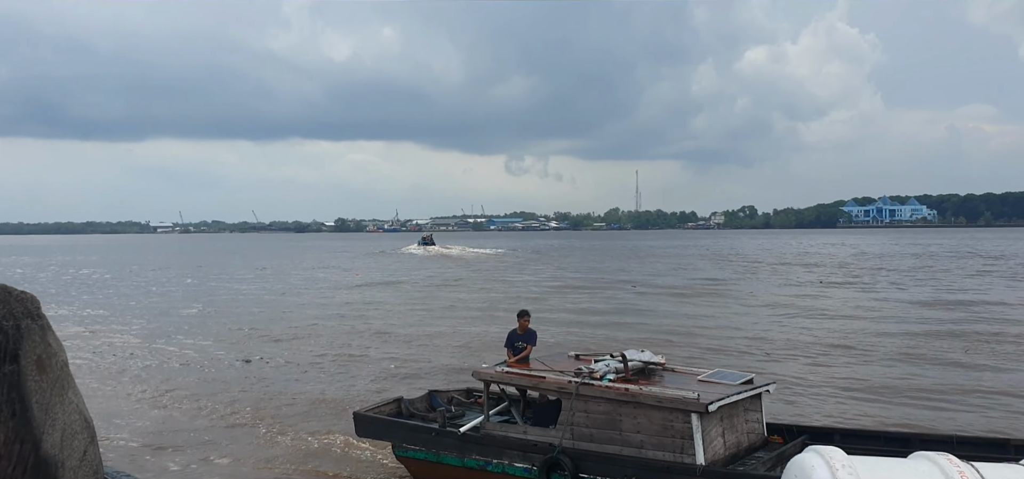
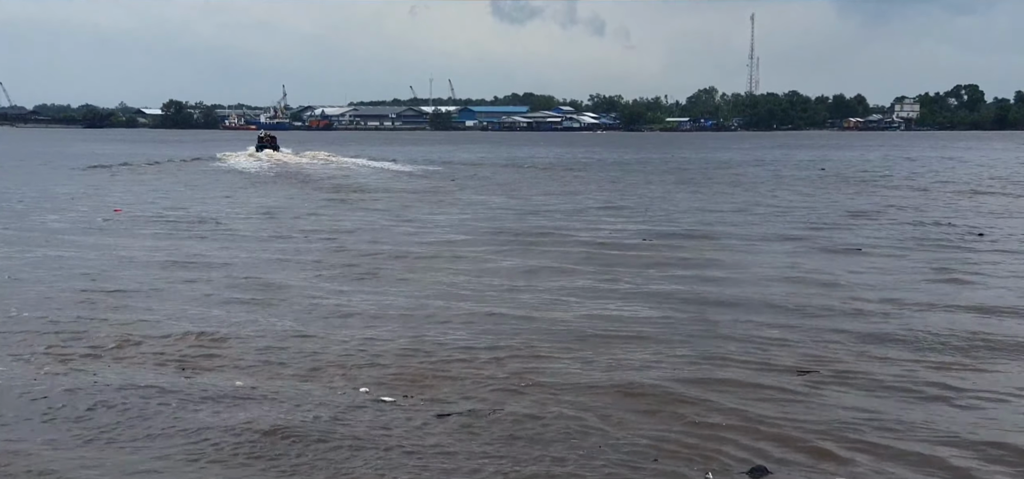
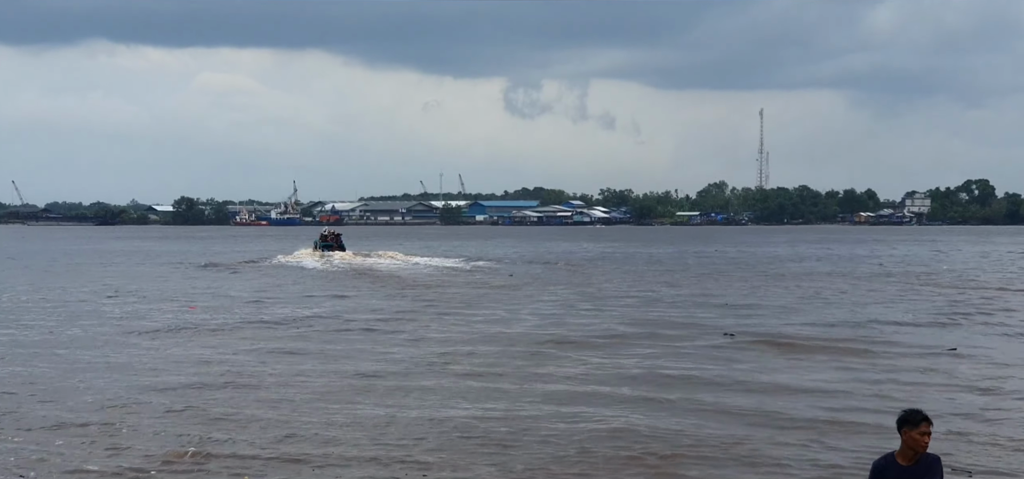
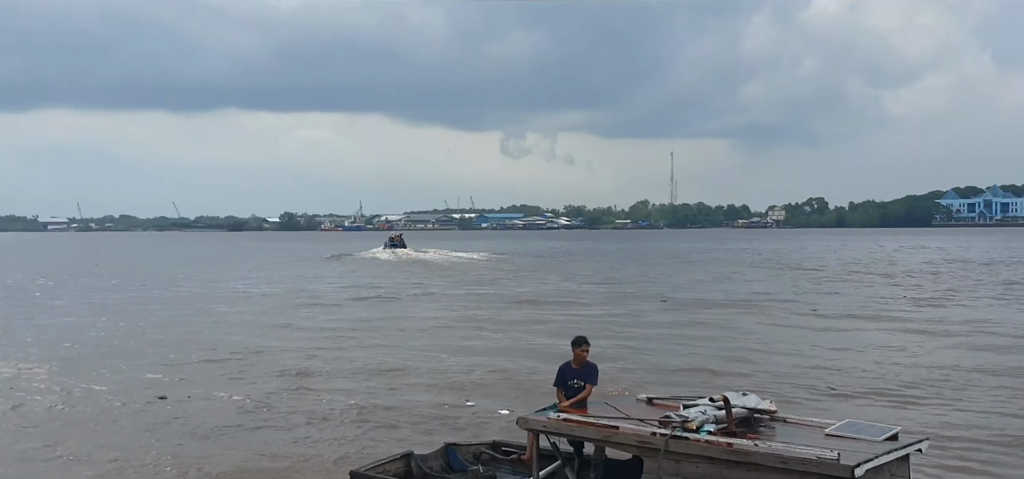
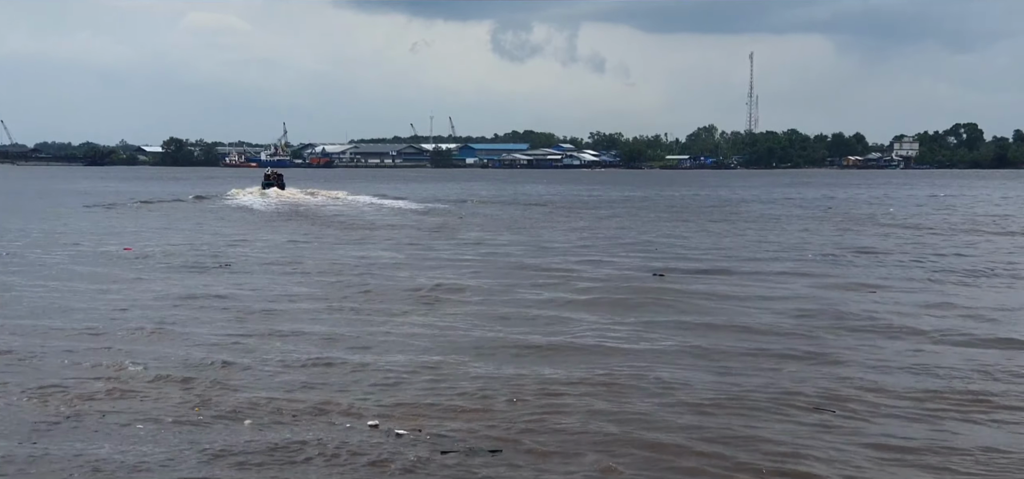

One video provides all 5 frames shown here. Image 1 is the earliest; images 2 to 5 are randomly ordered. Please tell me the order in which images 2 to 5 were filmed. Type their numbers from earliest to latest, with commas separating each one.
4, 3, 5, 2
